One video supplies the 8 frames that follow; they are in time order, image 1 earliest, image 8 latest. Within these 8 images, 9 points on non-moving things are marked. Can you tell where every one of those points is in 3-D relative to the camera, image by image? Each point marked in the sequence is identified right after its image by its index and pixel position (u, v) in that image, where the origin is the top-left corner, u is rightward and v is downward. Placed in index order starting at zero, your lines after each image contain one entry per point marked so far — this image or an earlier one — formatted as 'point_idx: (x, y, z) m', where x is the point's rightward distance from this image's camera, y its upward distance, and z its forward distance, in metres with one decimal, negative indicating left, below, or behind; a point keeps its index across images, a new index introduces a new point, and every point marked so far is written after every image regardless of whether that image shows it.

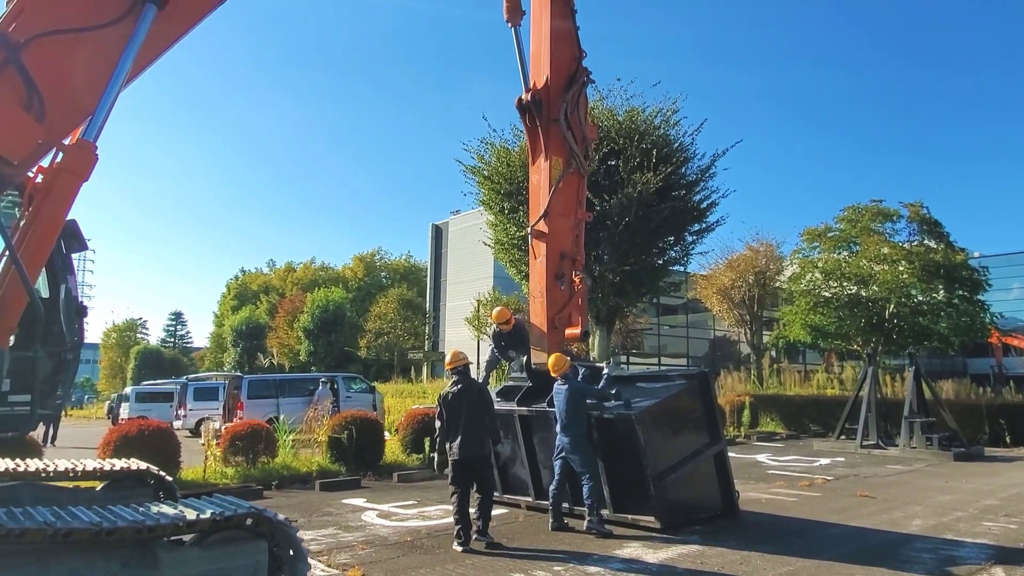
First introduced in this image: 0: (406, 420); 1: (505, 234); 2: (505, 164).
0: (-1.6, -2.0, +11.1) m
1: (-0.2, +1.4, +19.0) m
2: (-0.2, +3.2, +18.8) m
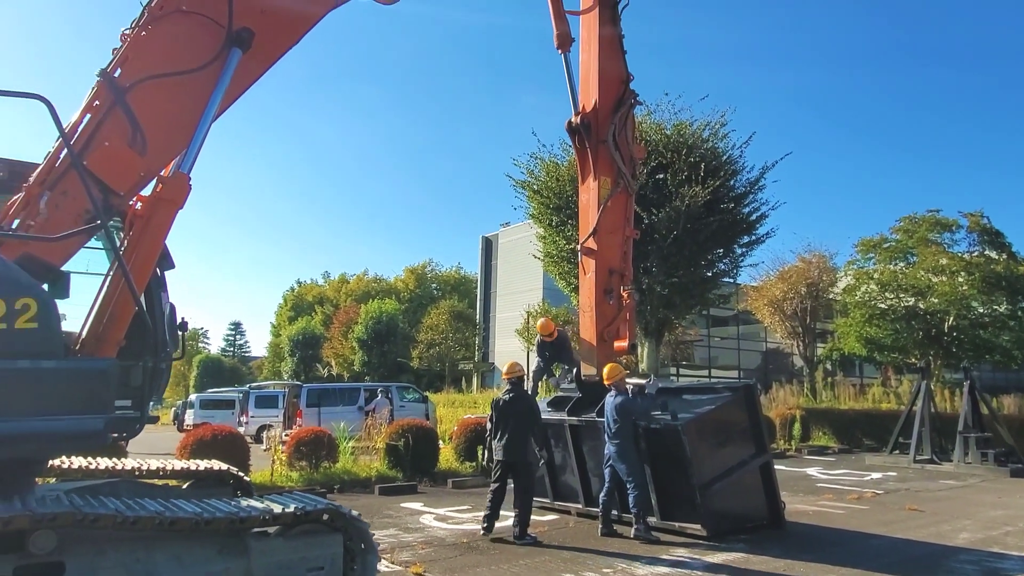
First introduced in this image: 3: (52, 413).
0: (-0.8, -2.2, +11.5) m
1: (+1.1, +1.1, +19.3) m
2: (+1.1, +2.8, +19.2) m
3: (-2.2, -0.6, +3.6) m
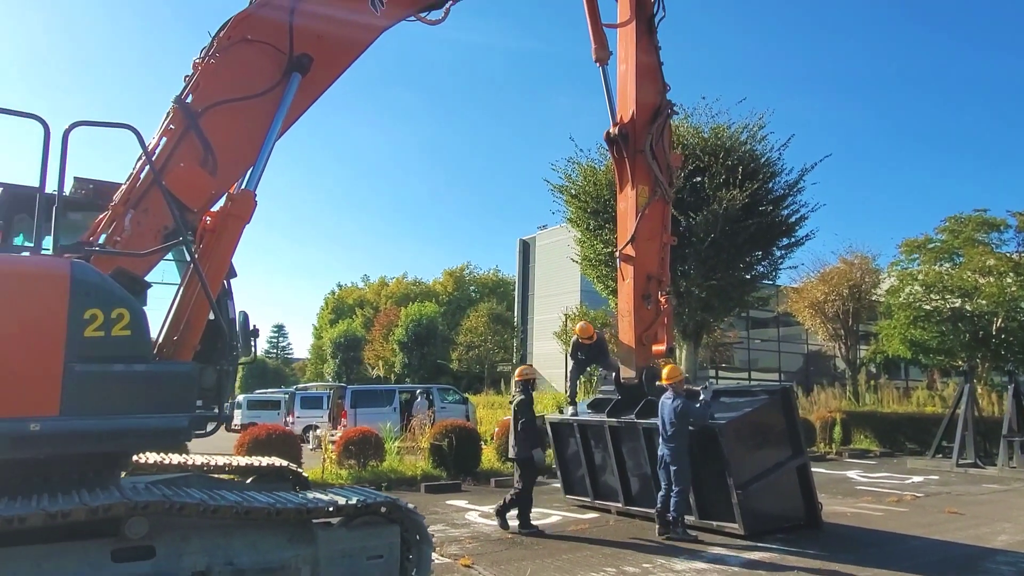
0: (-0.2, -2.3, +11.8) m
1: (+2.1, +1.0, +19.6) m
2: (+2.1, +2.8, +19.4) m
3: (-2.0, -0.7, +4.0) m
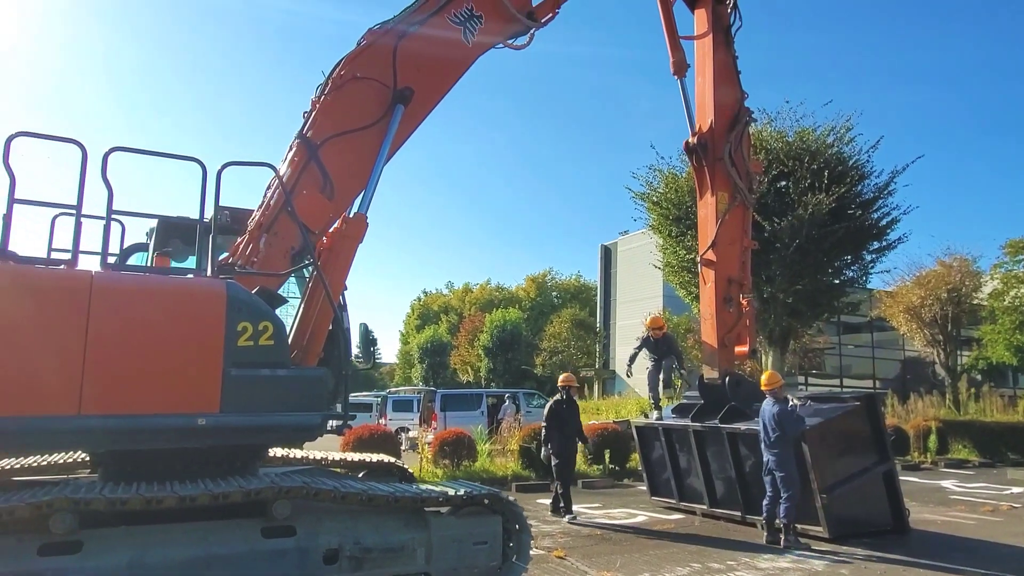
0: (+1.2, -2.4, +12.2) m
1: (+4.3, +0.8, +19.7) m
2: (+4.3, +2.6, +19.6) m
3: (-1.4, -0.8, +4.6) m
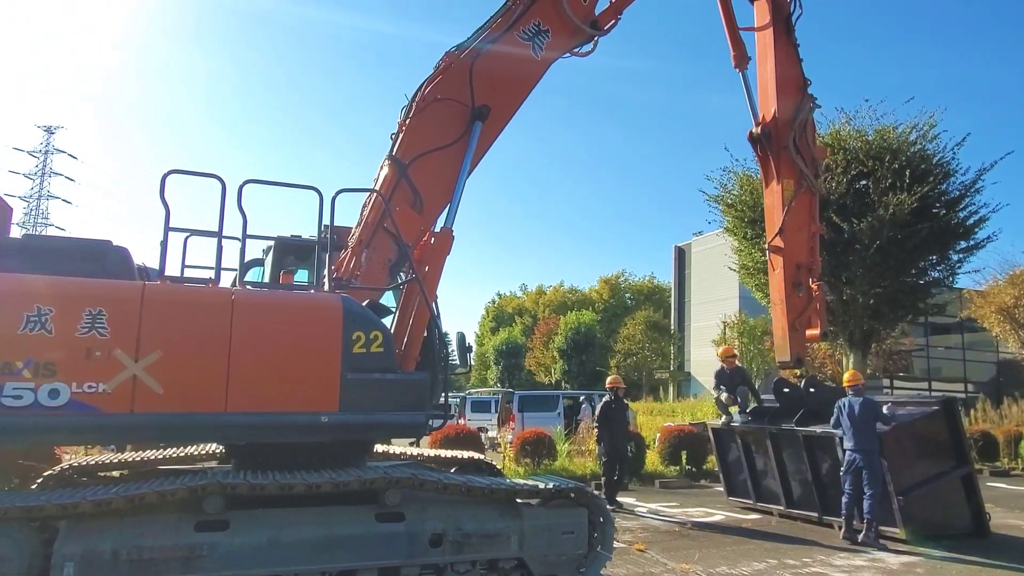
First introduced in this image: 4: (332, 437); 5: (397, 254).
0: (+2.6, -2.5, +12.5) m
1: (+6.3, +0.8, +19.6) m
2: (+6.3, +2.5, +19.5) m
3: (-0.8, -0.9, +5.2) m
4: (-1.2, -1.0, +5.1) m
5: (-1.0, +0.3, +6.5) m
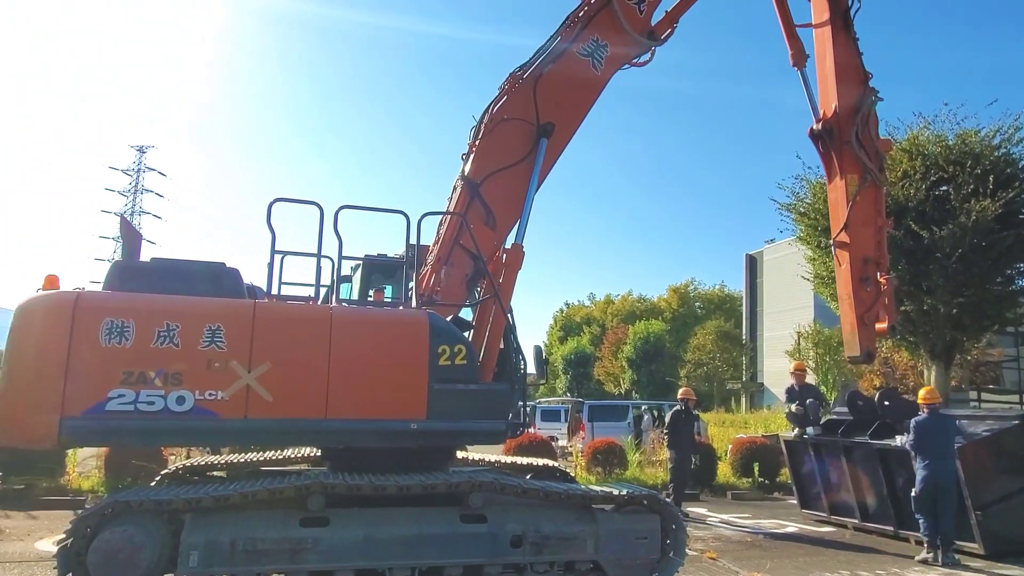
0: (+3.8, -2.7, +12.5) m
1: (+8.2, +0.5, +19.3) m
2: (+8.1, +2.3, +19.2) m
3: (-0.3, -1.0, +5.6) m
4: (-0.7, -1.1, +5.5) m
5: (-0.3, +0.2, +6.9) m
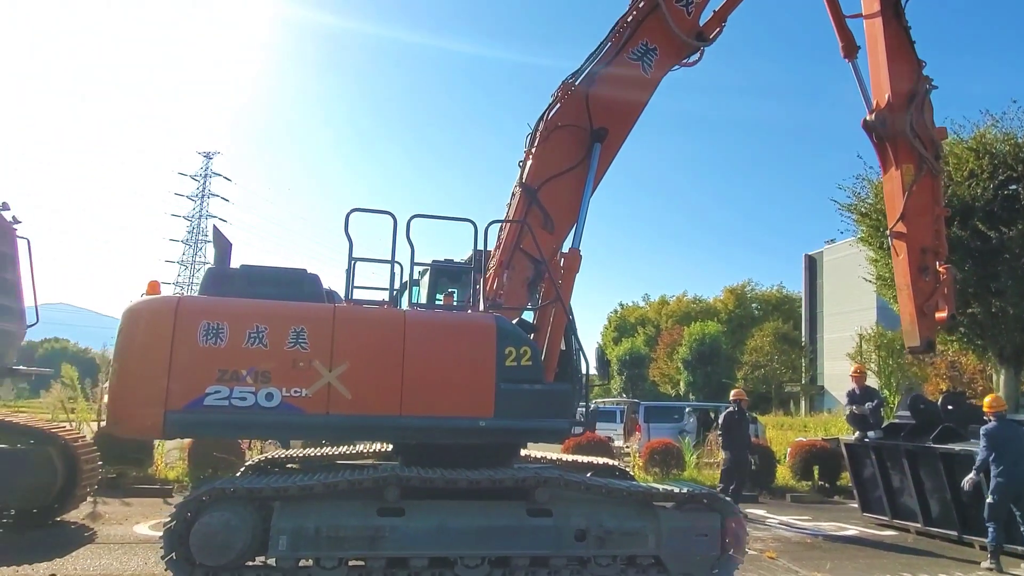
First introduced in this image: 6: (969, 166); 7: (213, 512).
0: (+4.7, -2.7, +12.4) m
1: (+9.6, +0.5, +19.0) m
2: (+9.5, +2.2, +18.9) m
3: (+0.2, -1.0, +5.8) m
4: (-0.2, -1.2, +5.8) m
5: (+0.3, +0.1, +7.2) m
6: (+10.7, +2.9, +17.3) m
7: (-2.0, -1.5, +5.0) m
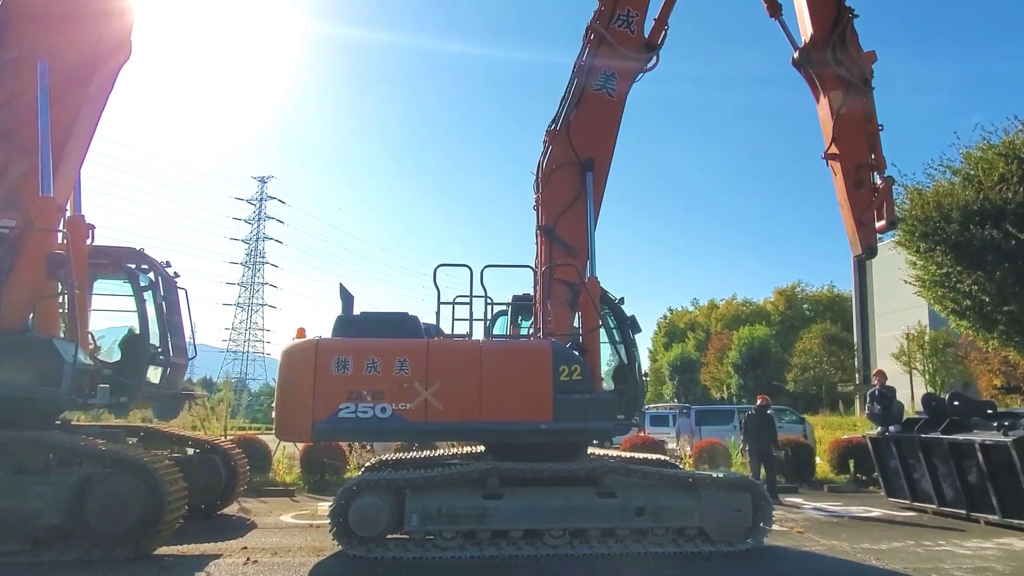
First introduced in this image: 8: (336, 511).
0: (+5.9, -2.9, +13.7) m
1: (+11.1, +0.4, +19.9) m
2: (+10.9, +2.1, +19.9) m
3: (+0.9, -1.3, +7.4) m
4: (+0.5, -1.5, +7.4) m
5: (+1.0, -0.2, +8.8) m
6: (+11.9, +2.8, +18.2) m
7: (-1.4, -1.9, +6.7) m
8: (-1.6, -2.0, +6.7) m
